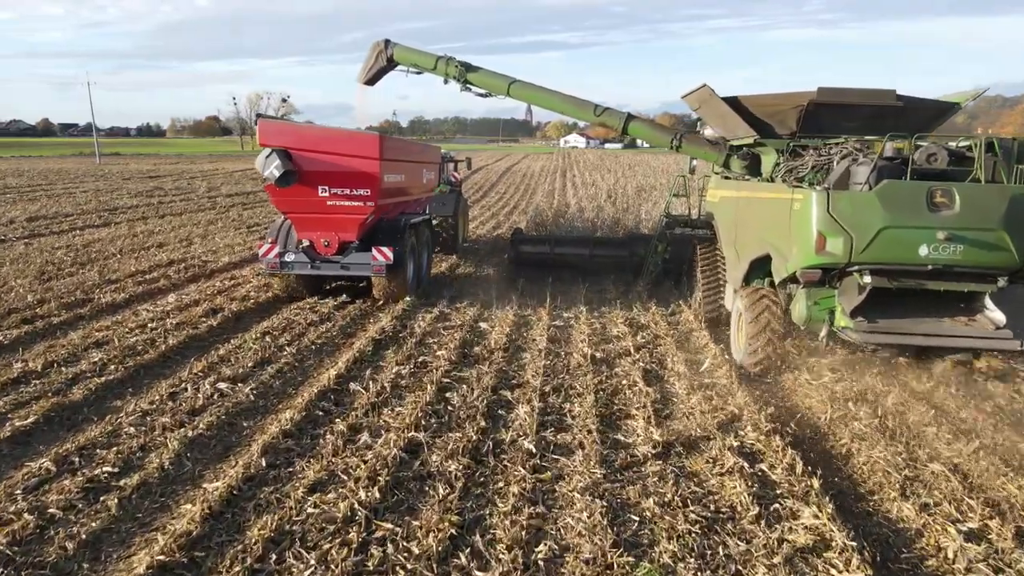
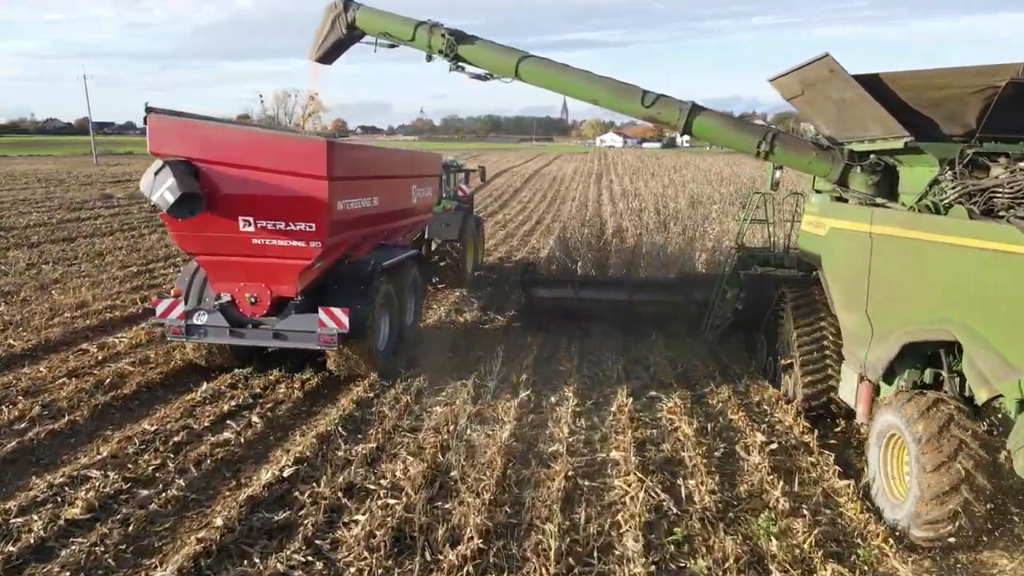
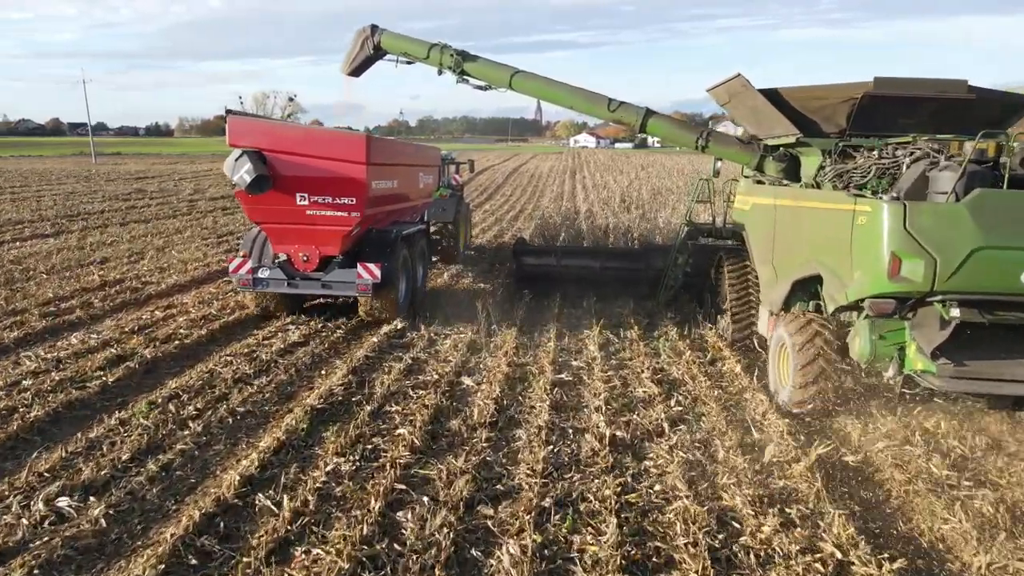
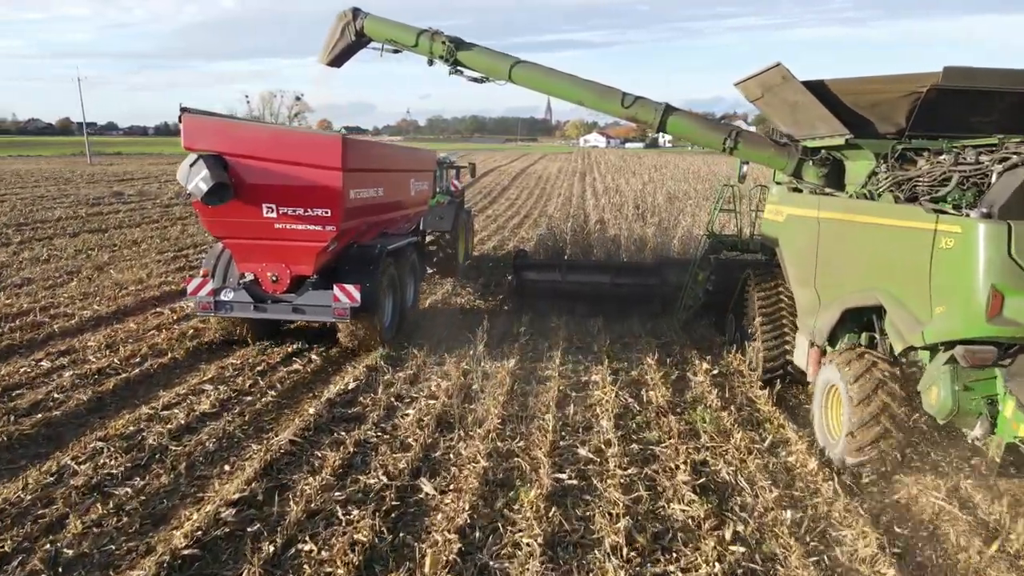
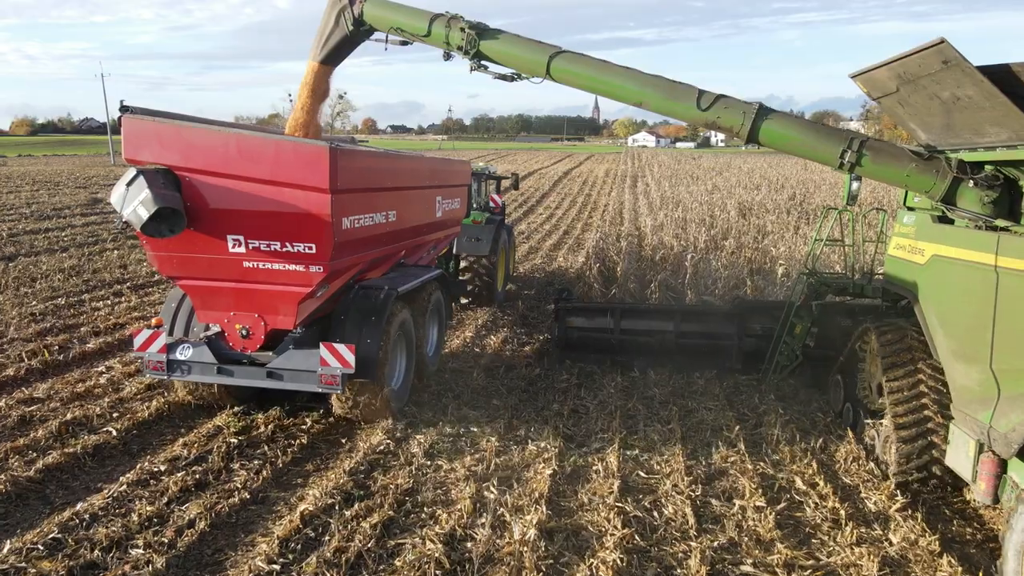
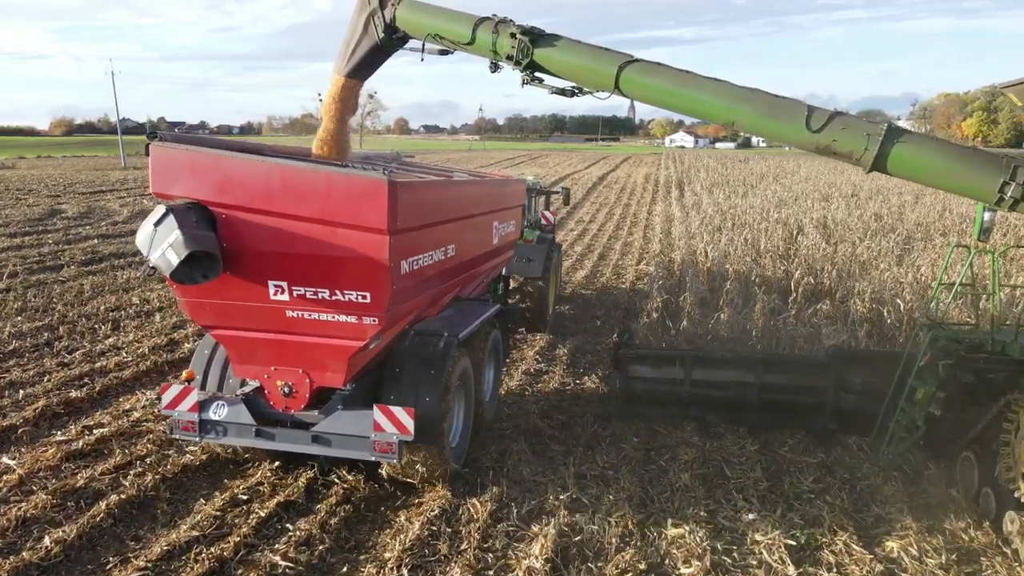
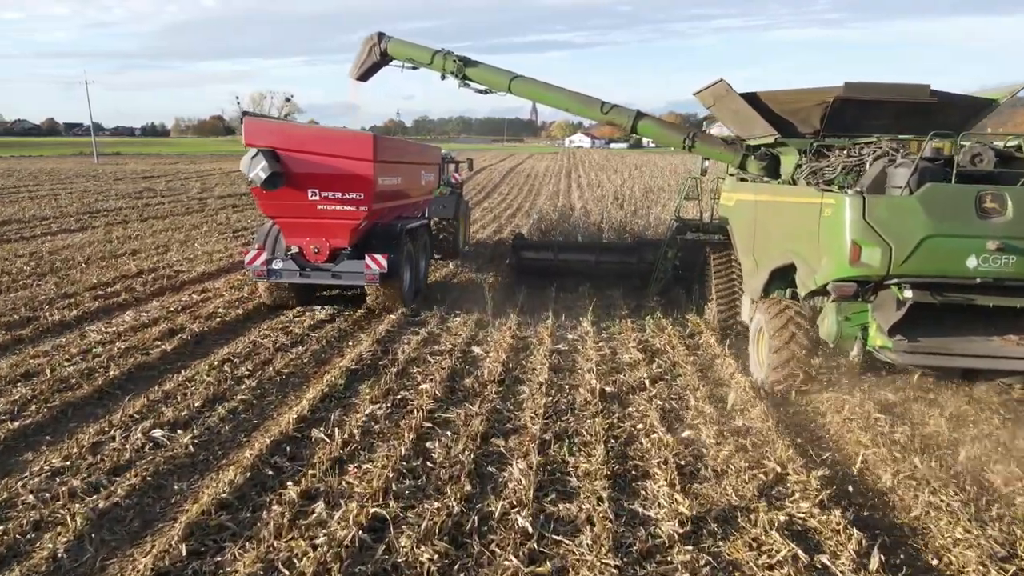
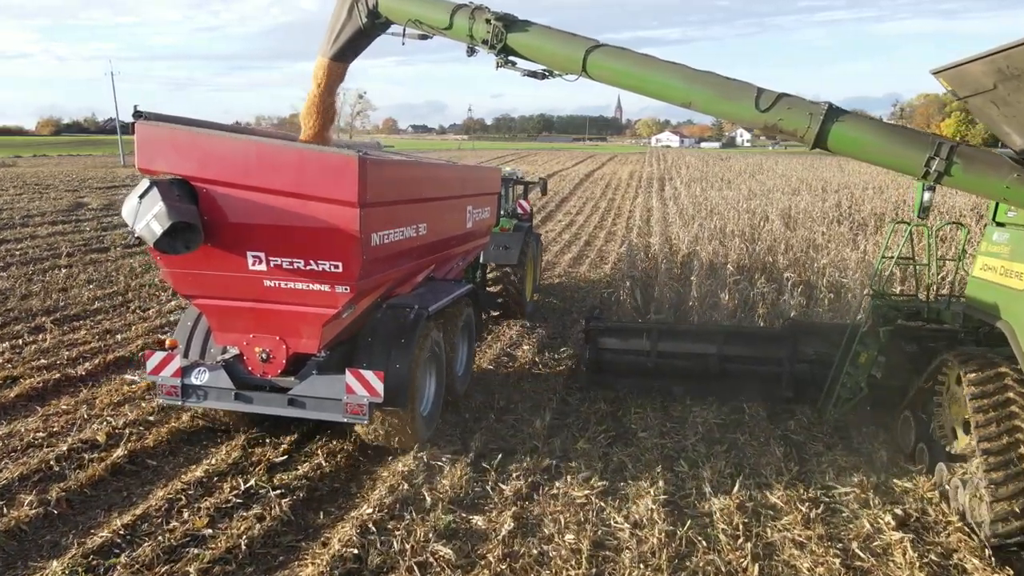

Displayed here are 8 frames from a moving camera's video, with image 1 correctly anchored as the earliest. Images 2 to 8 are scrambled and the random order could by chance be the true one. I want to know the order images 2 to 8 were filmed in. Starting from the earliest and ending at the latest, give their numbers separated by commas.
7, 3, 4, 2, 5, 8, 6
